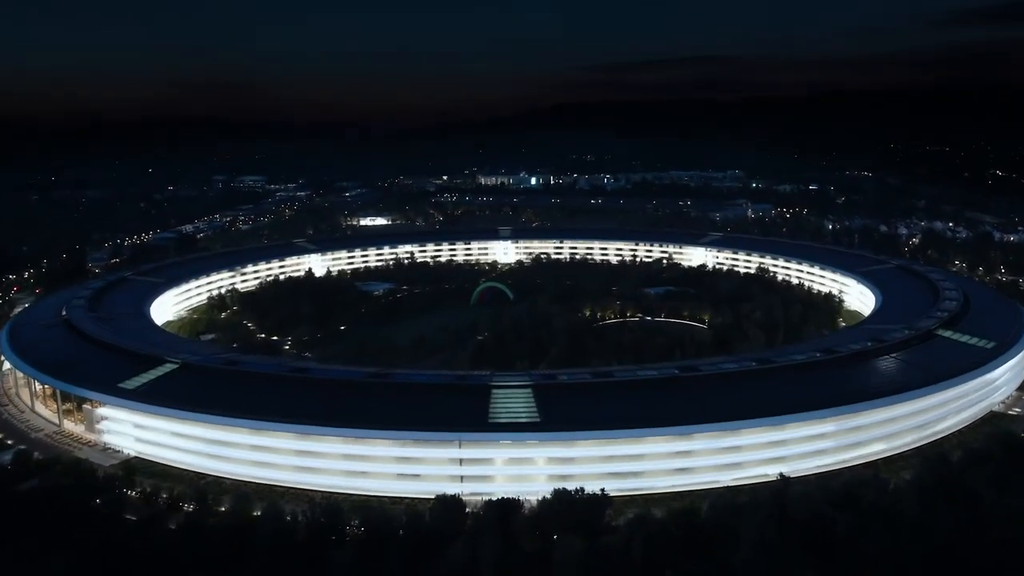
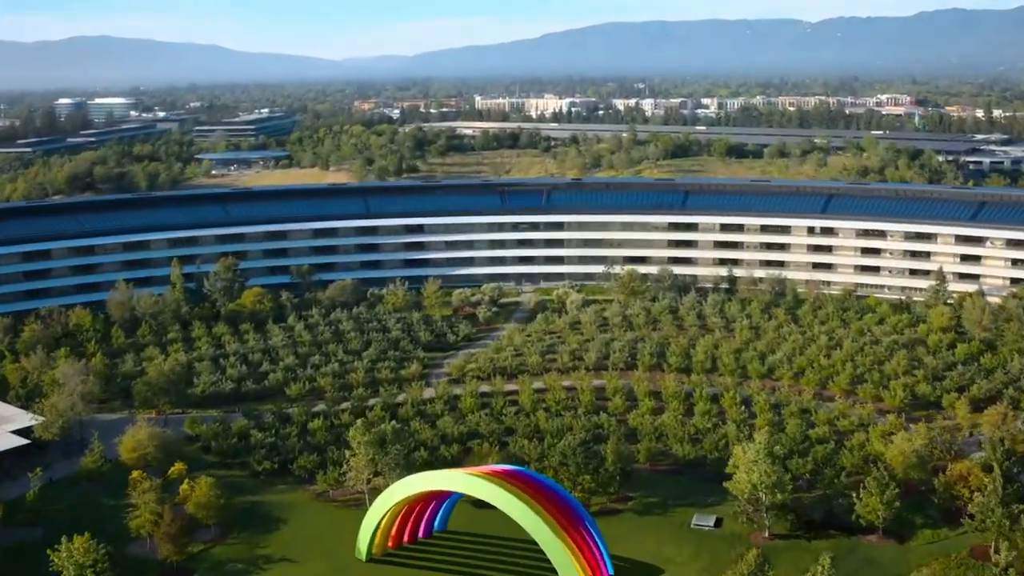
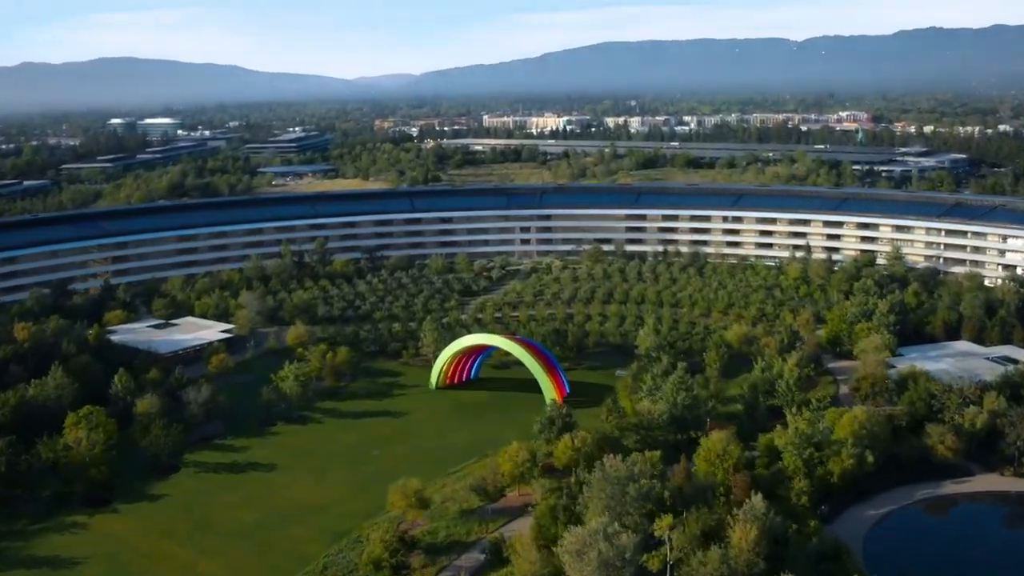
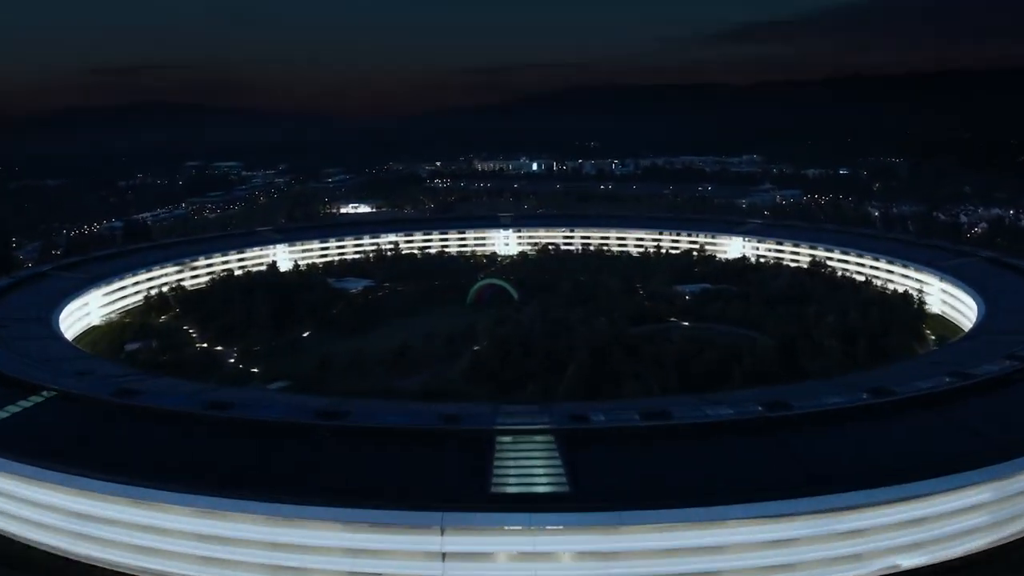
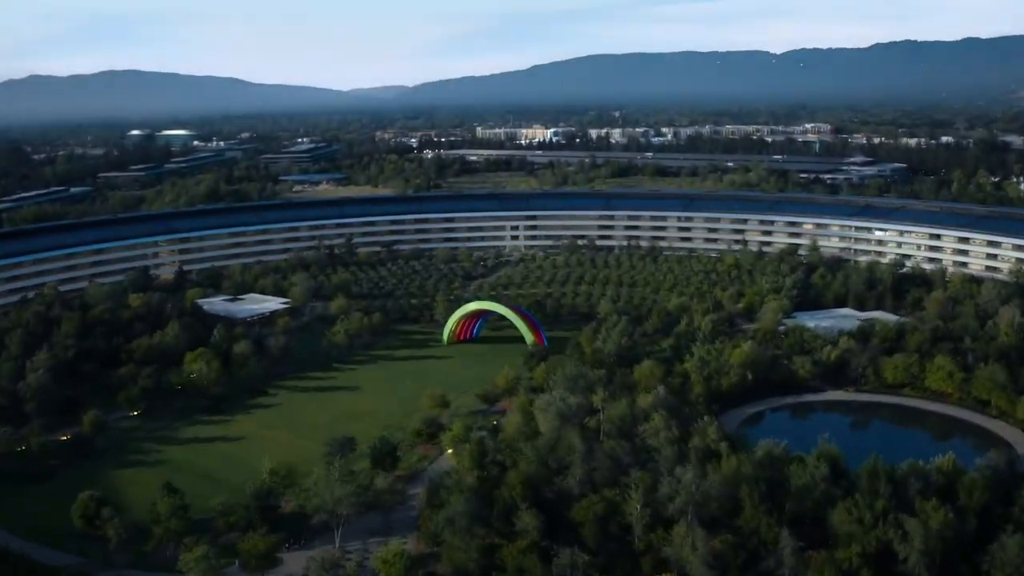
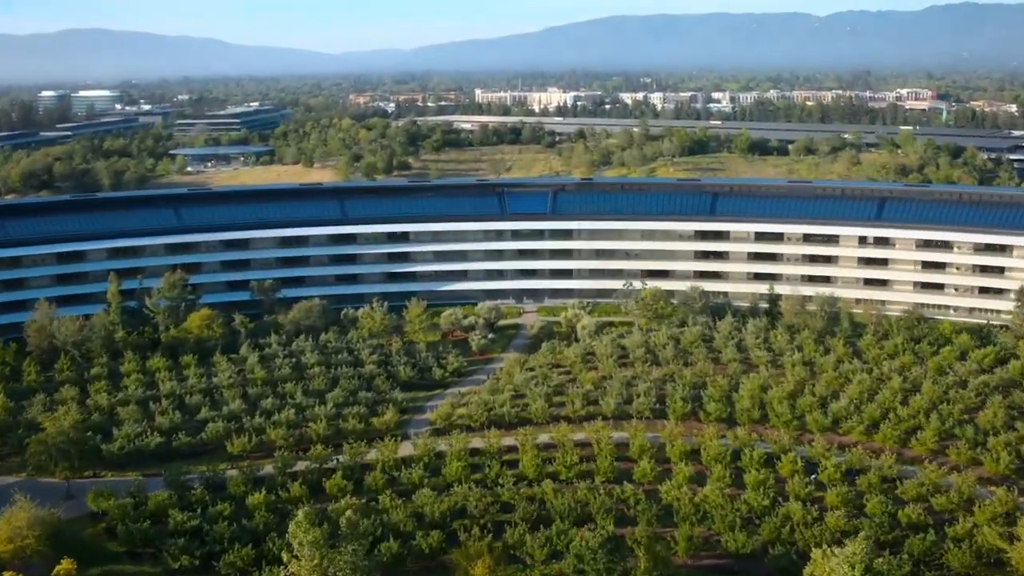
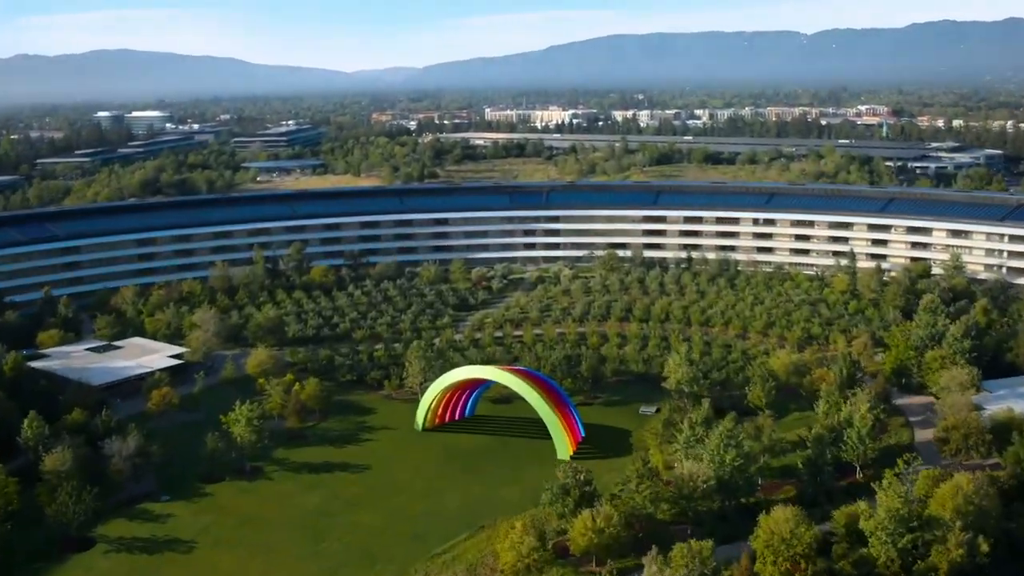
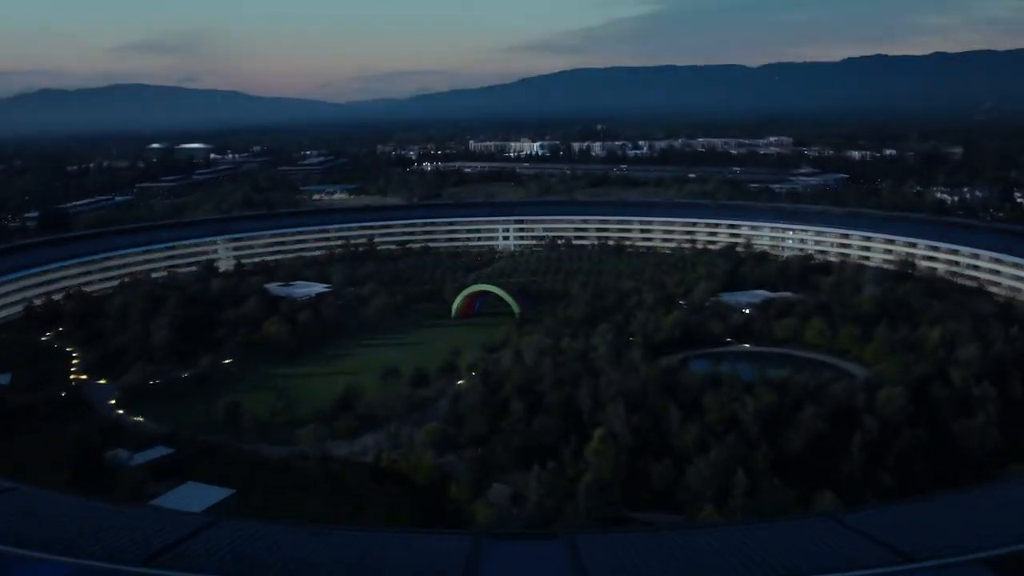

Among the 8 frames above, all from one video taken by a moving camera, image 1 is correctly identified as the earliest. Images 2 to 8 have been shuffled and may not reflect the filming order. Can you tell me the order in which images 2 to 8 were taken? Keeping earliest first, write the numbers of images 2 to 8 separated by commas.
4, 8, 5, 3, 7, 2, 6
